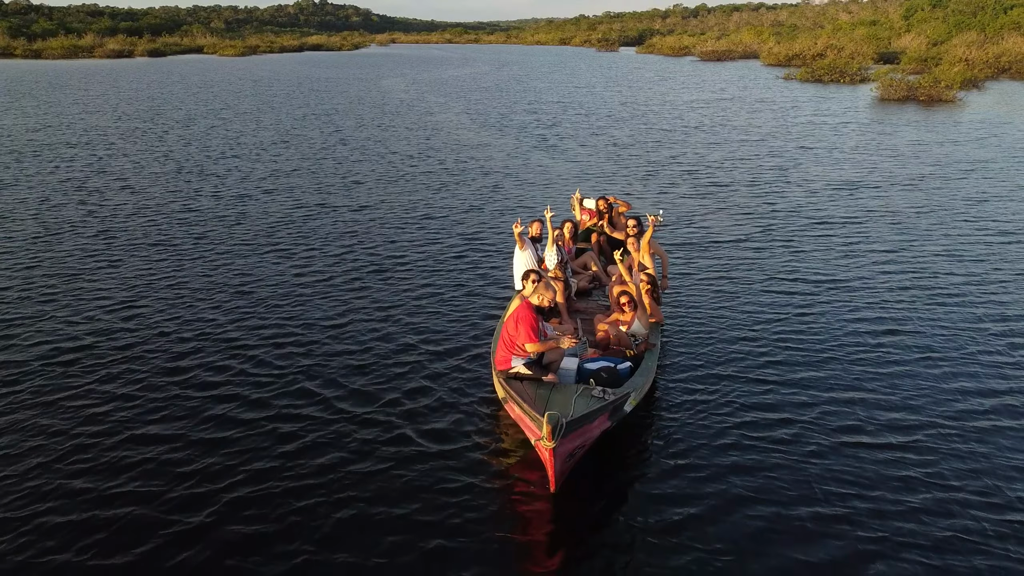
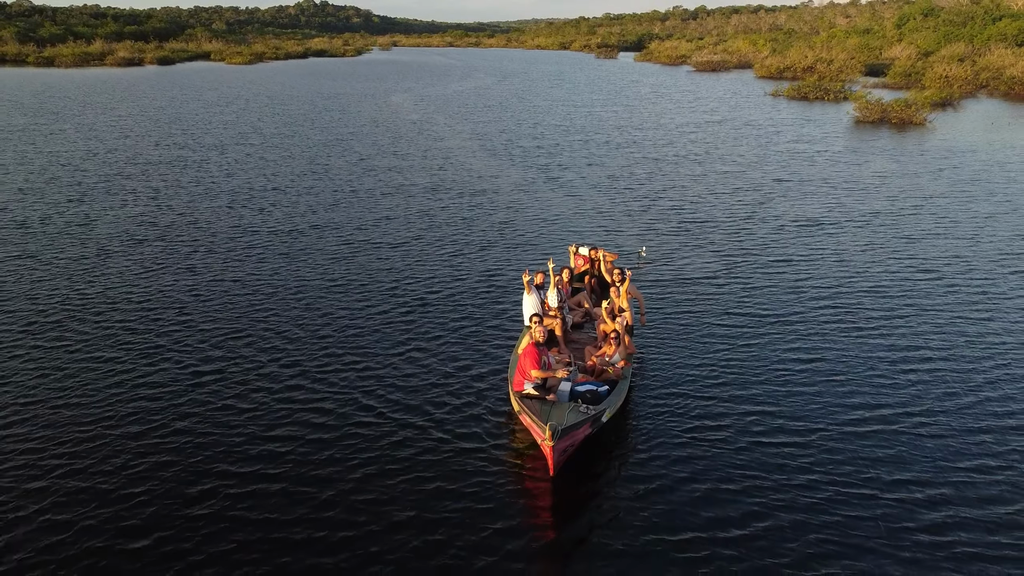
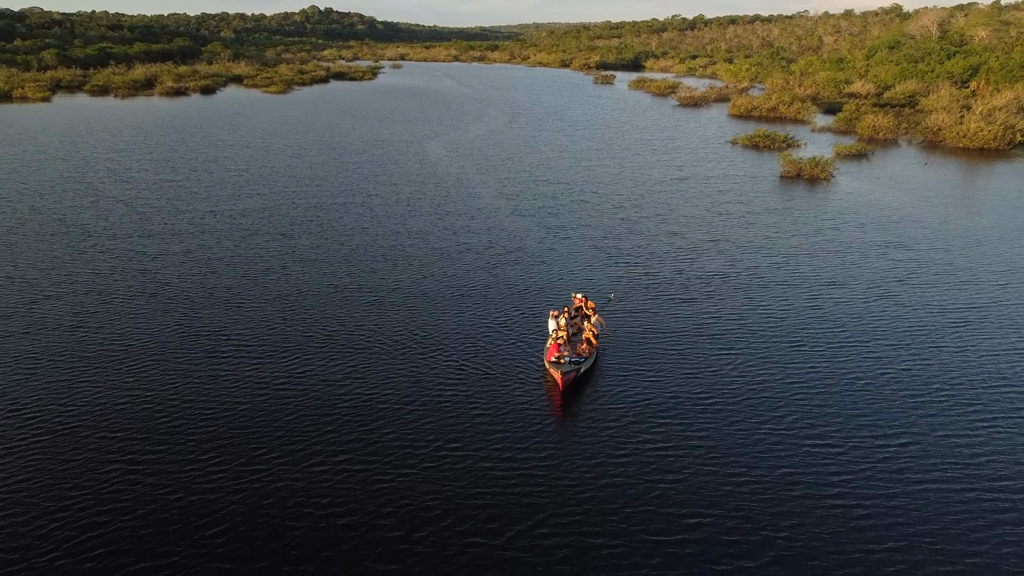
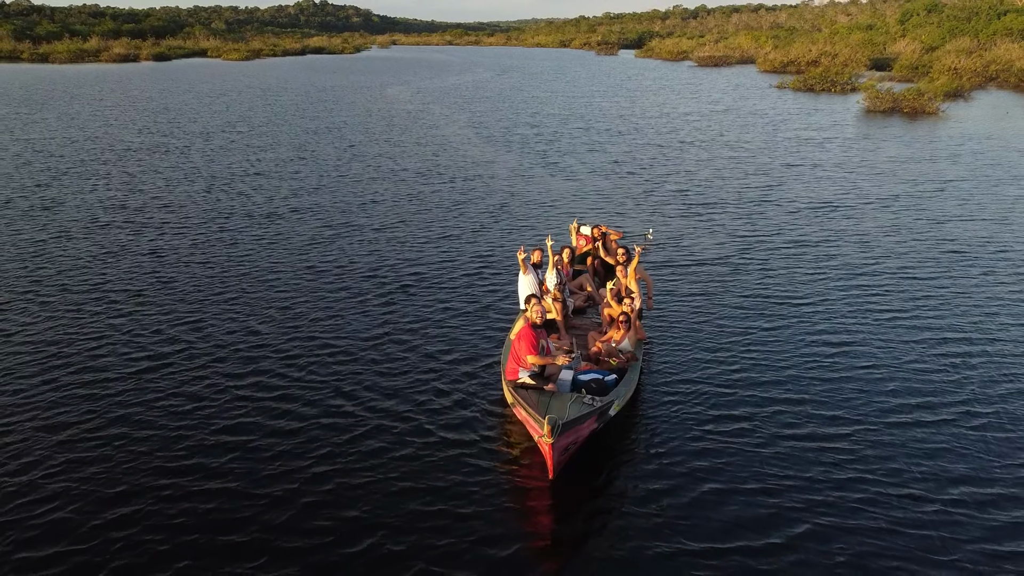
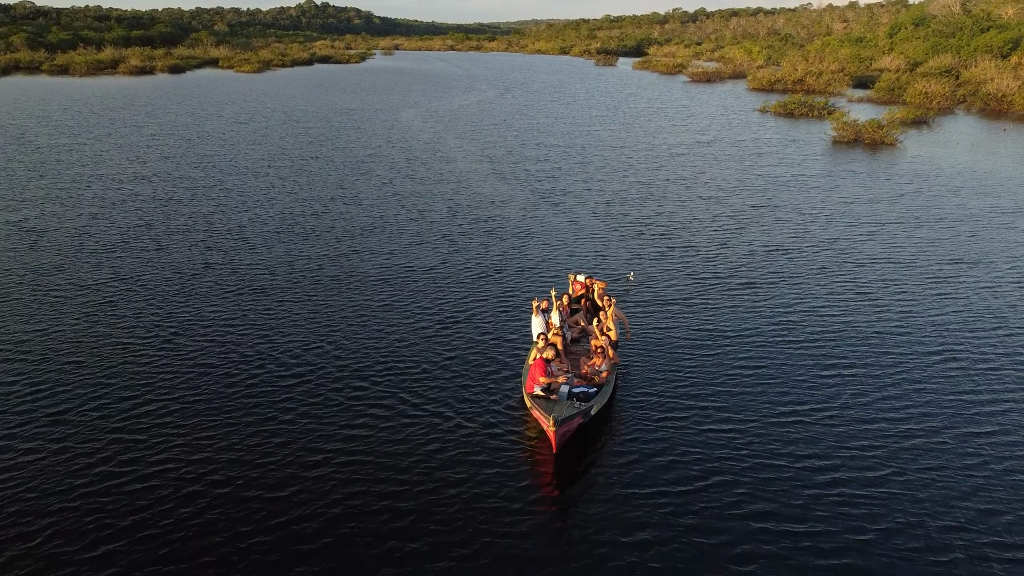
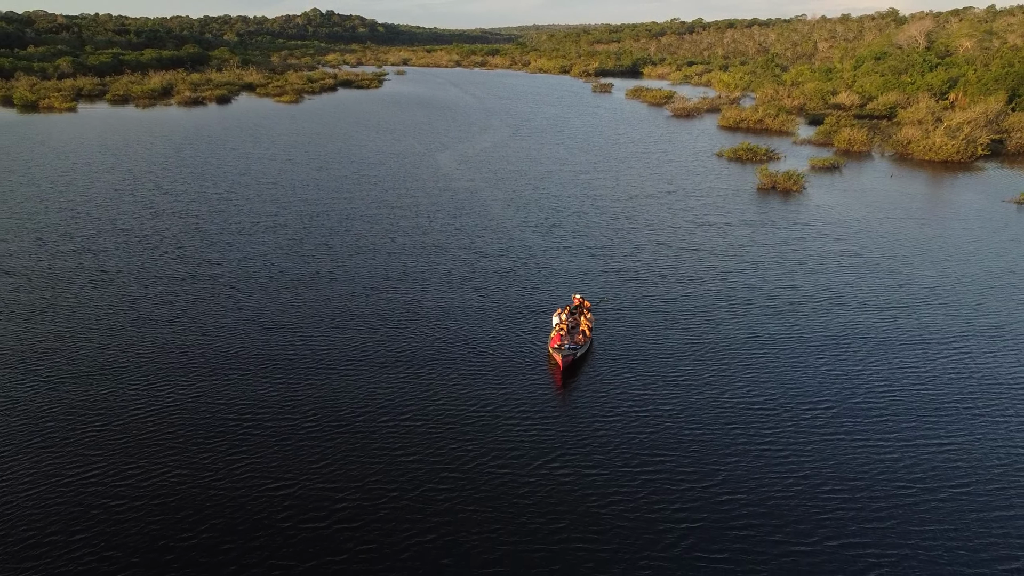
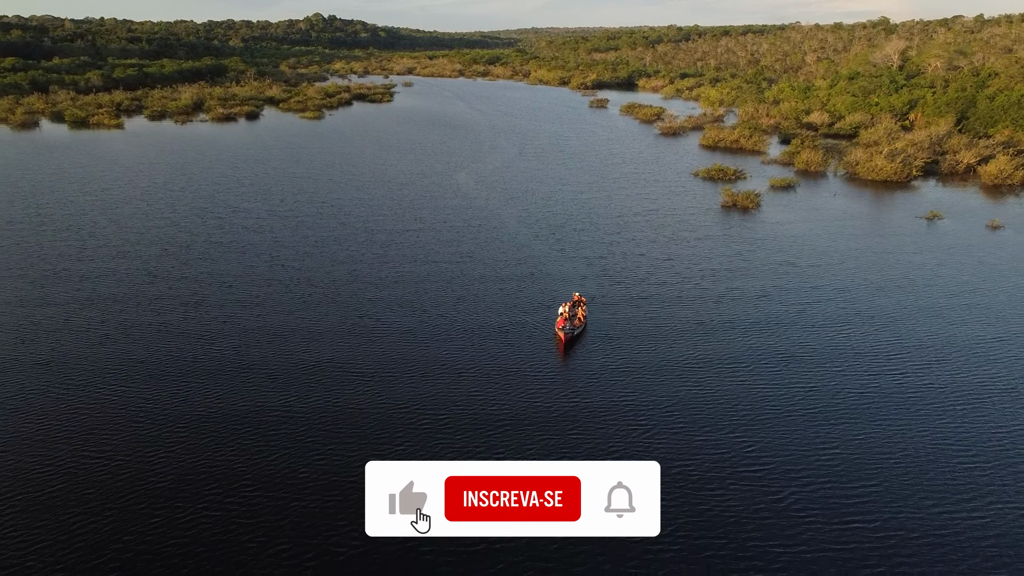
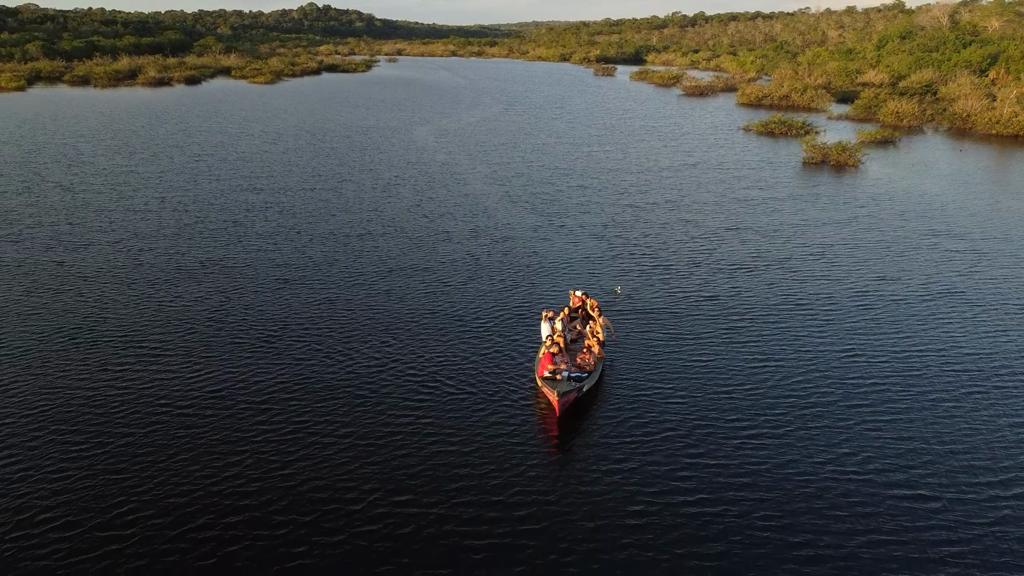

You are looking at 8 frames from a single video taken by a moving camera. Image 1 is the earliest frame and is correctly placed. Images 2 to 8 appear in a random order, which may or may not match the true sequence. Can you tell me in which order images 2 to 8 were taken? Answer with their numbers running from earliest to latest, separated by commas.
4, 2, 5, 8, 3, 6, 7
